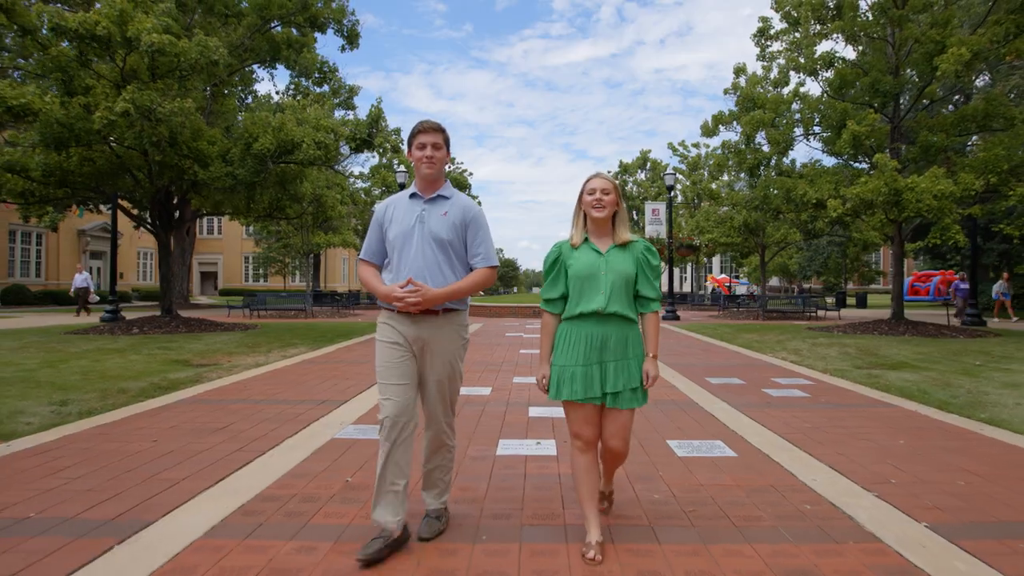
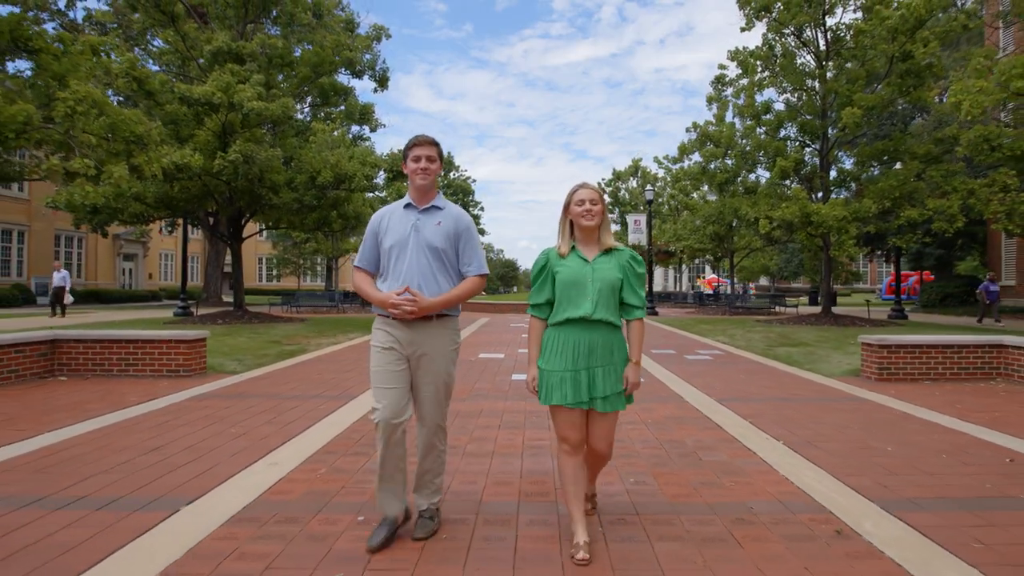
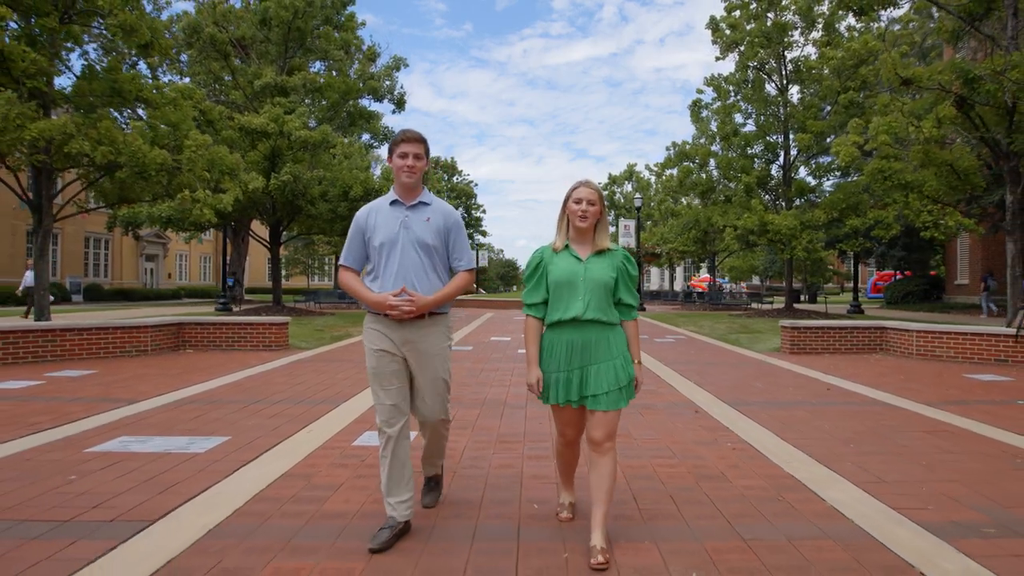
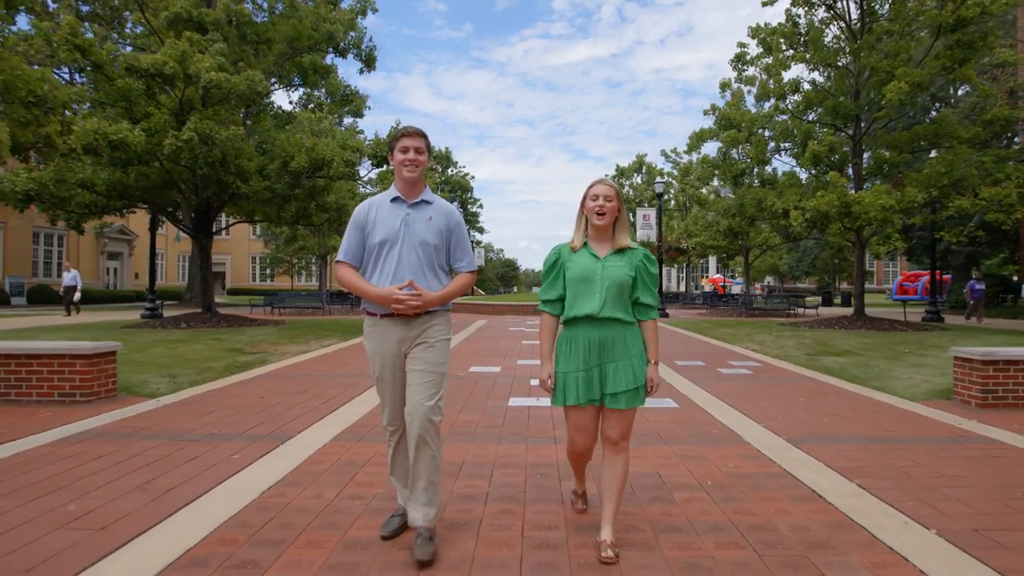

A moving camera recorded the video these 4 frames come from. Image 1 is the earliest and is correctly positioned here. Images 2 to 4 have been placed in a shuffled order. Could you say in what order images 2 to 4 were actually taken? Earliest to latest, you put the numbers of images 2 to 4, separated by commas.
4, 2, 3
